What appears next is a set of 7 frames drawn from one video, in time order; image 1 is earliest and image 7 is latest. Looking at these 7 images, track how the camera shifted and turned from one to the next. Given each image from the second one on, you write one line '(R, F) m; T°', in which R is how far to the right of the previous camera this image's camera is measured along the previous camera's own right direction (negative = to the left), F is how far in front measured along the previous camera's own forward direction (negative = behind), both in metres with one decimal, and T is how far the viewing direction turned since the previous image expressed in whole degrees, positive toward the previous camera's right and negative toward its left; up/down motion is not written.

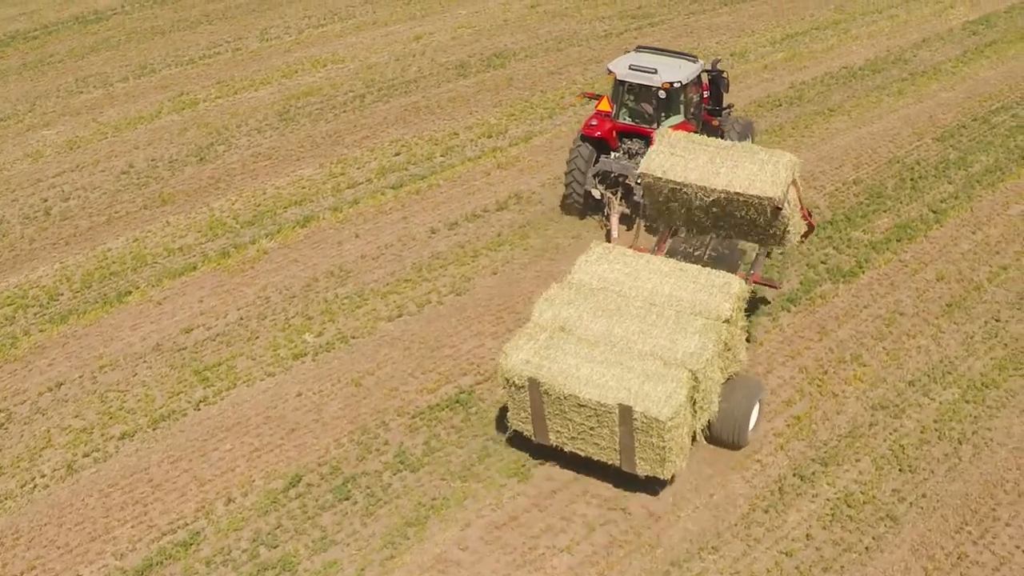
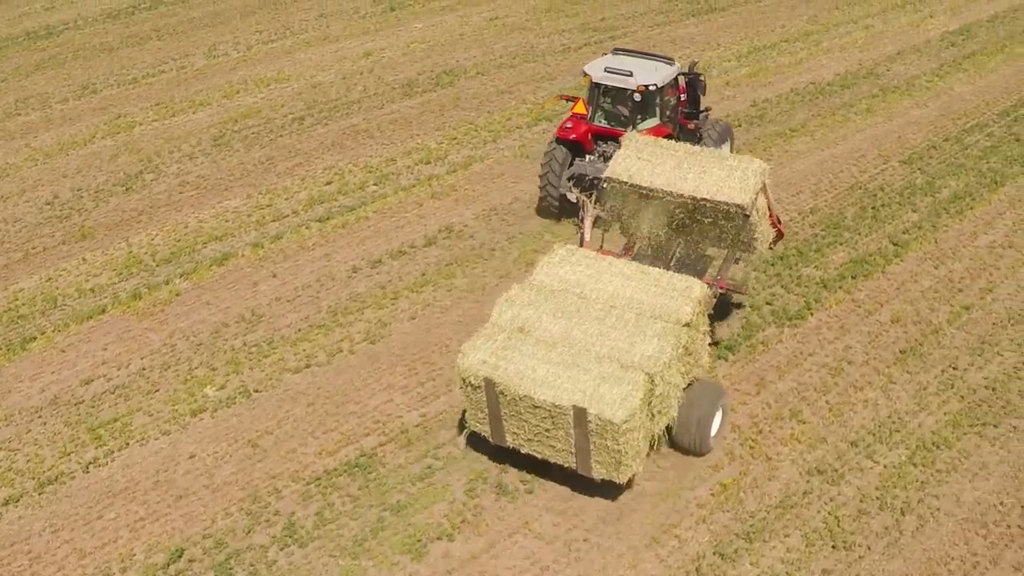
(+0.9, +1.0) m; -2°
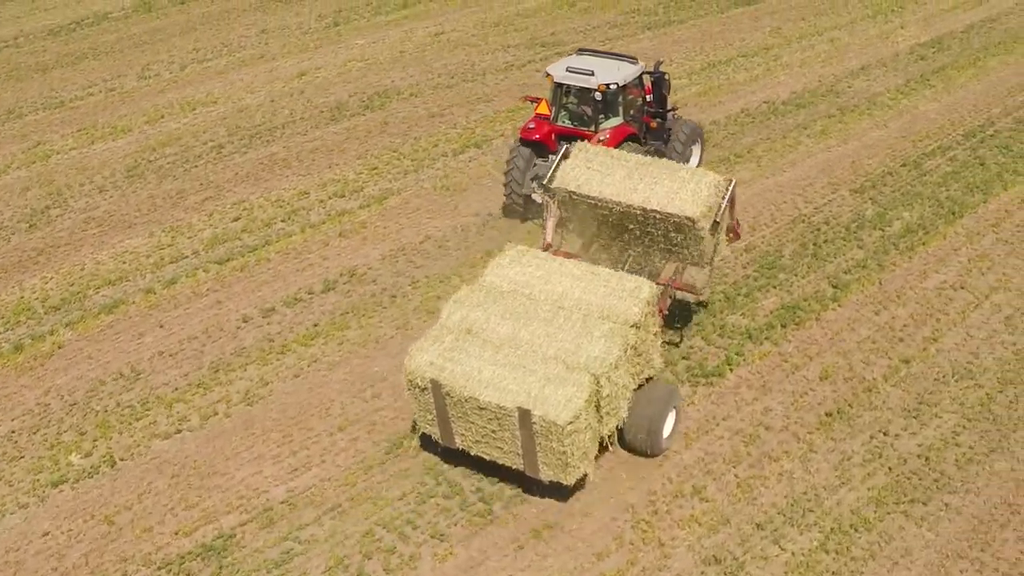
(+1.1, +1.1) m; -2°
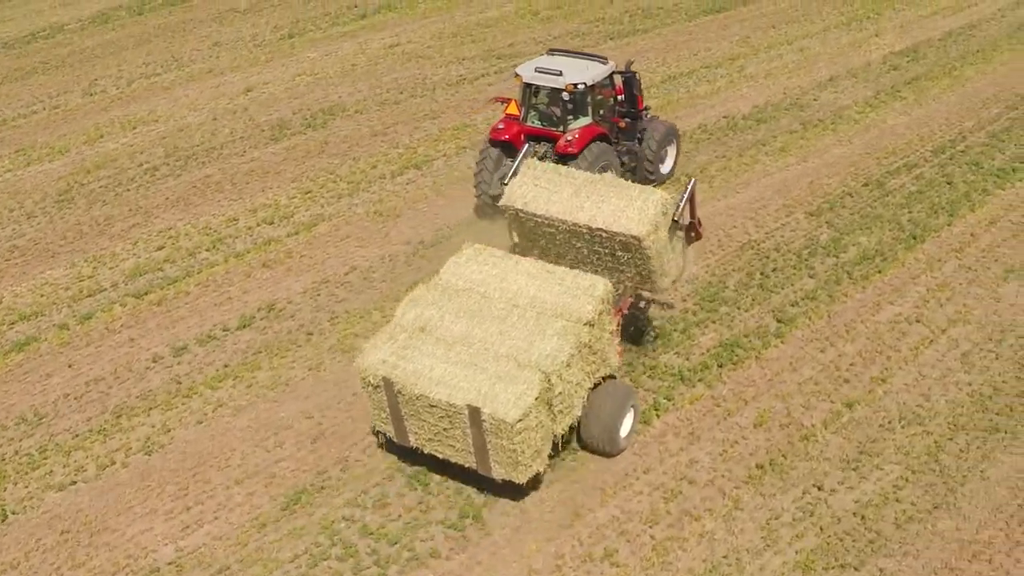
(+0.8, +0.8) m; -1°
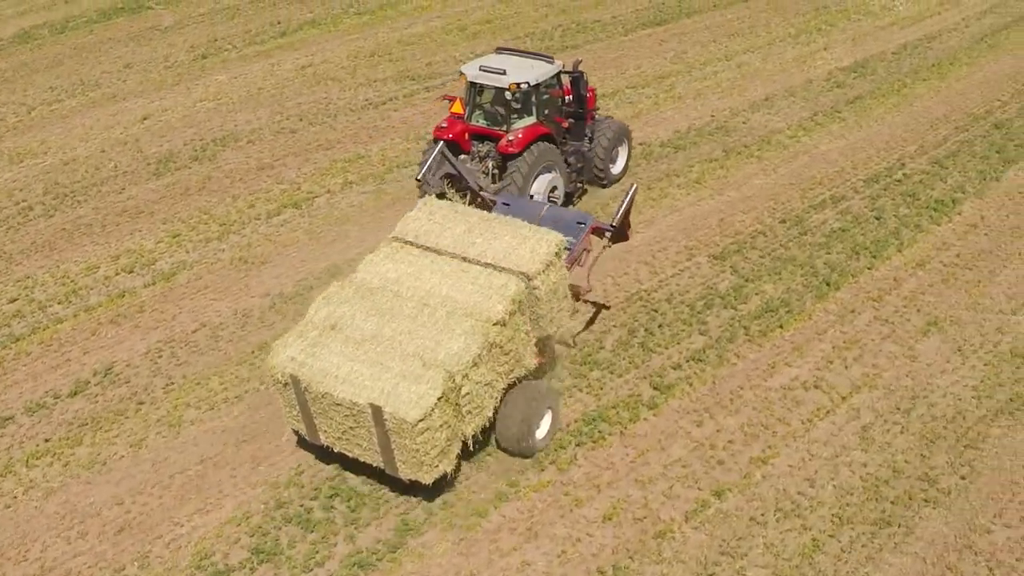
(+1.4, +1.3) m; -3°
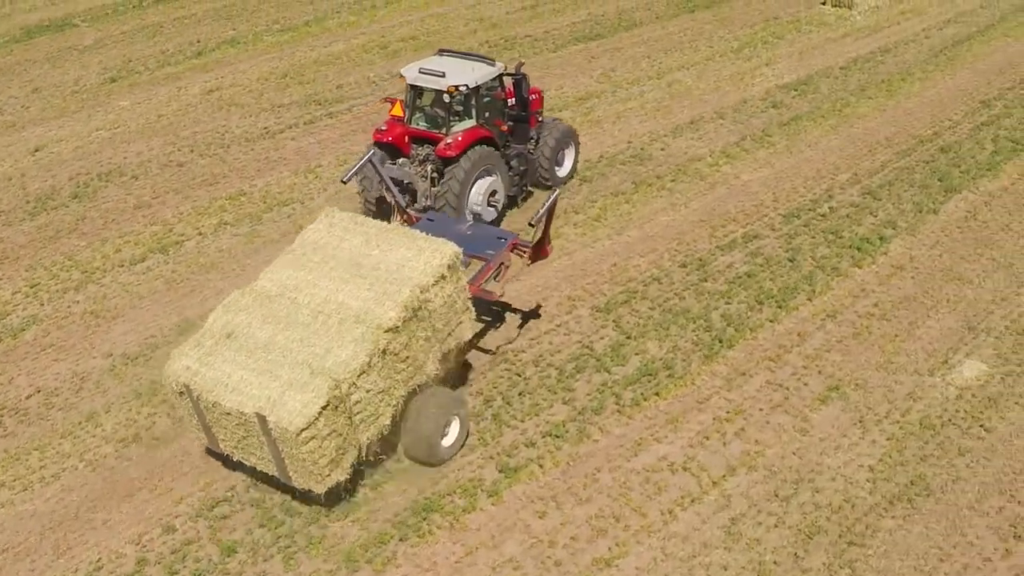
(+1.3, +1.2) m; -3°
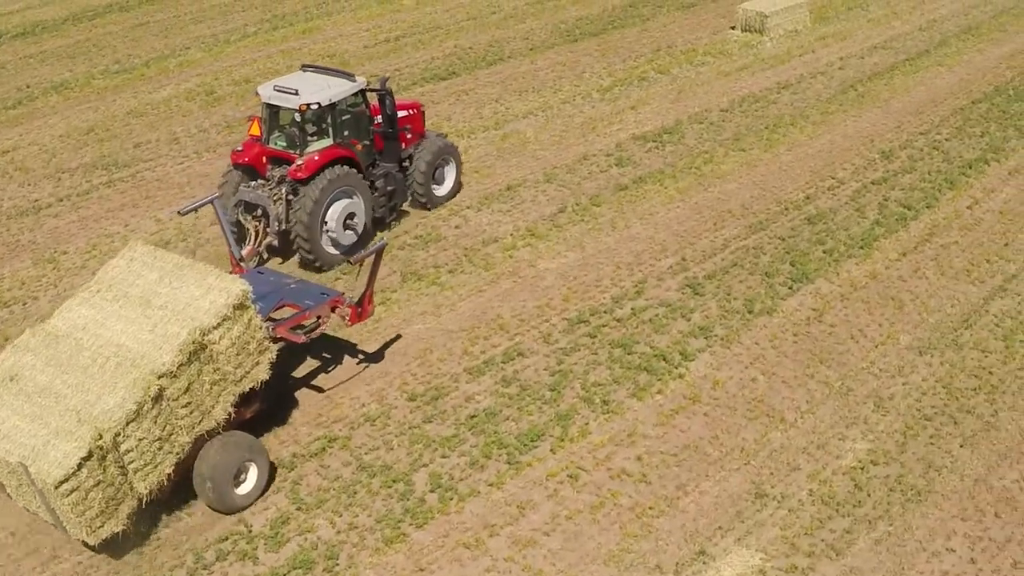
(+2.4, +2.3) m; -6°
